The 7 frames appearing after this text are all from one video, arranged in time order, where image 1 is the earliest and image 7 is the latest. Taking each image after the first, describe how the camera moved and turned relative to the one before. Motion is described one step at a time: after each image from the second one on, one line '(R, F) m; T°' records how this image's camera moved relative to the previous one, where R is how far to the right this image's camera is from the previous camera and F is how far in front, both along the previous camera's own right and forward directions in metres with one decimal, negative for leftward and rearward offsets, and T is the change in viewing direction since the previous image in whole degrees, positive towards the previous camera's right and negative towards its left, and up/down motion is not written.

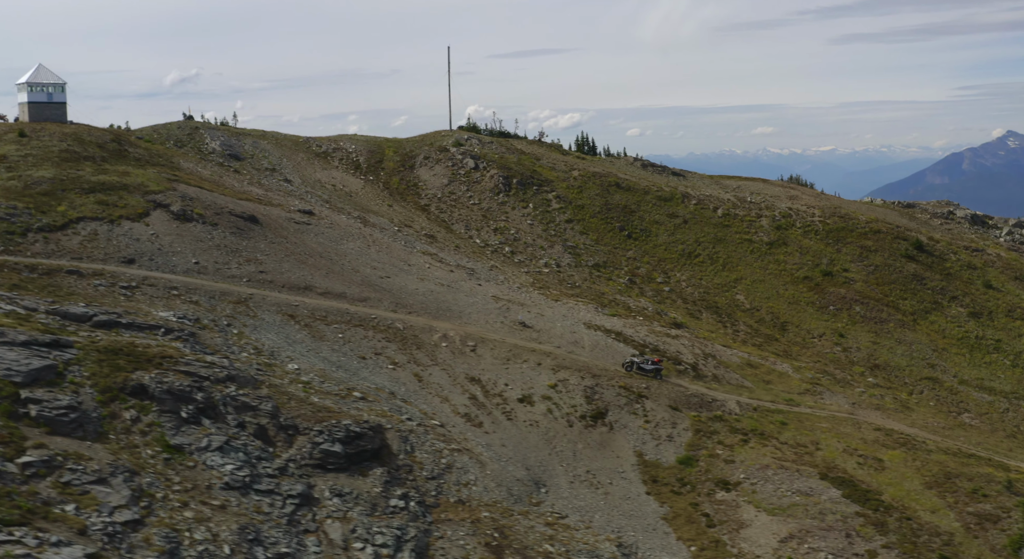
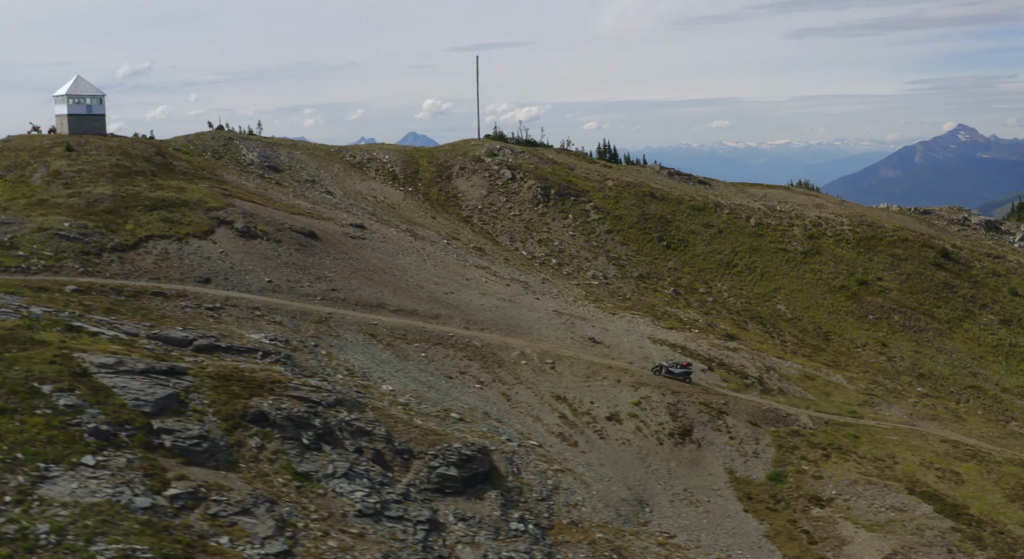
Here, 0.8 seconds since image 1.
(-6.1, -0.3) m; +1°
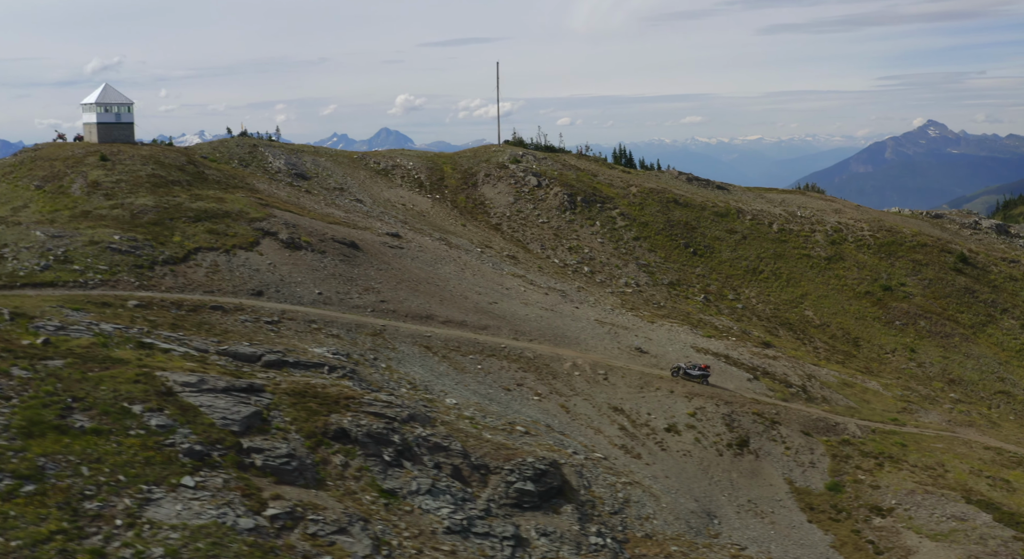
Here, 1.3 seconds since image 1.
(-4.0, -0.2) m; +1°
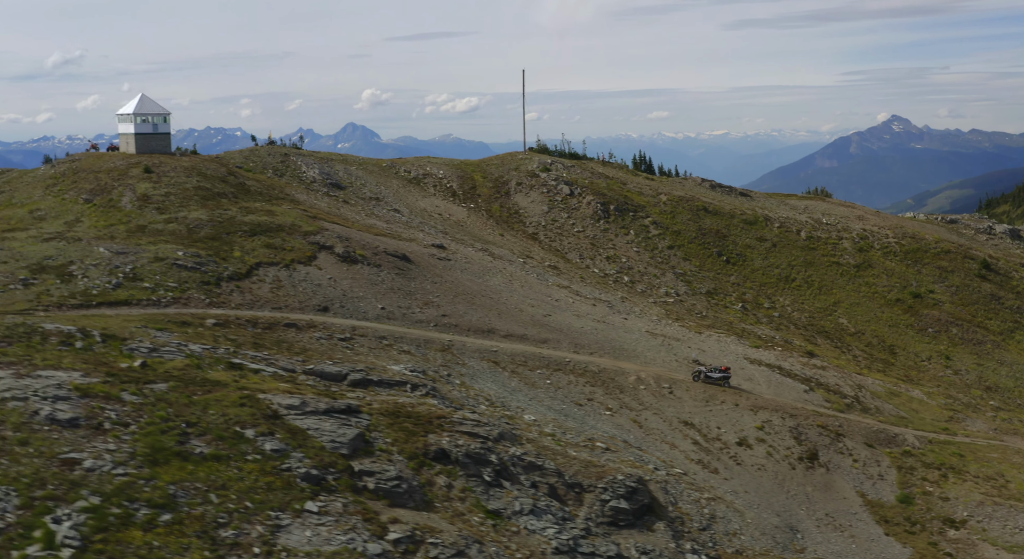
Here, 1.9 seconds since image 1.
(-5.0, -0.2) m; +1°
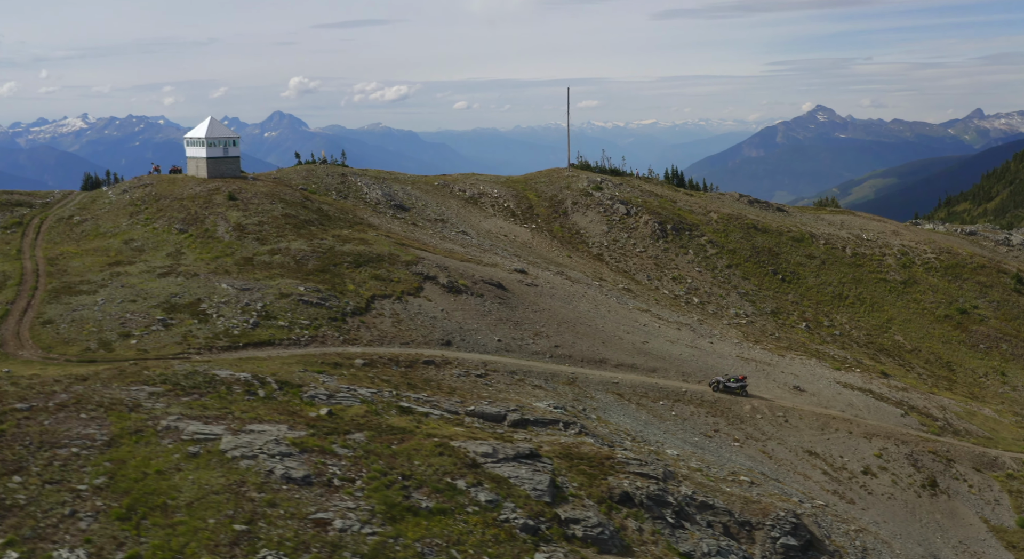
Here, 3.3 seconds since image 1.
(-9.6, -0.6) m; +2°
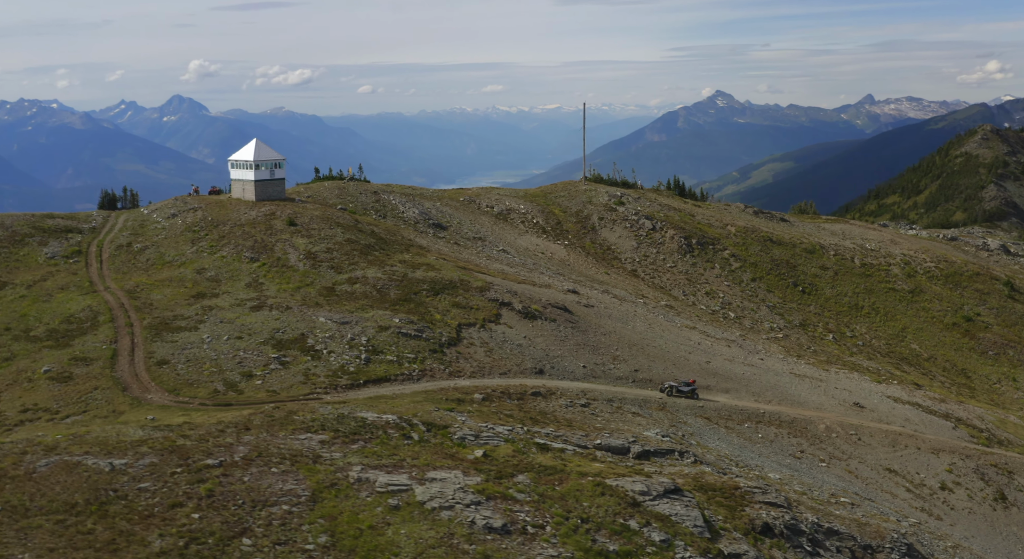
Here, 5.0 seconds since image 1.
(-9.4, -1.0) m; +4°
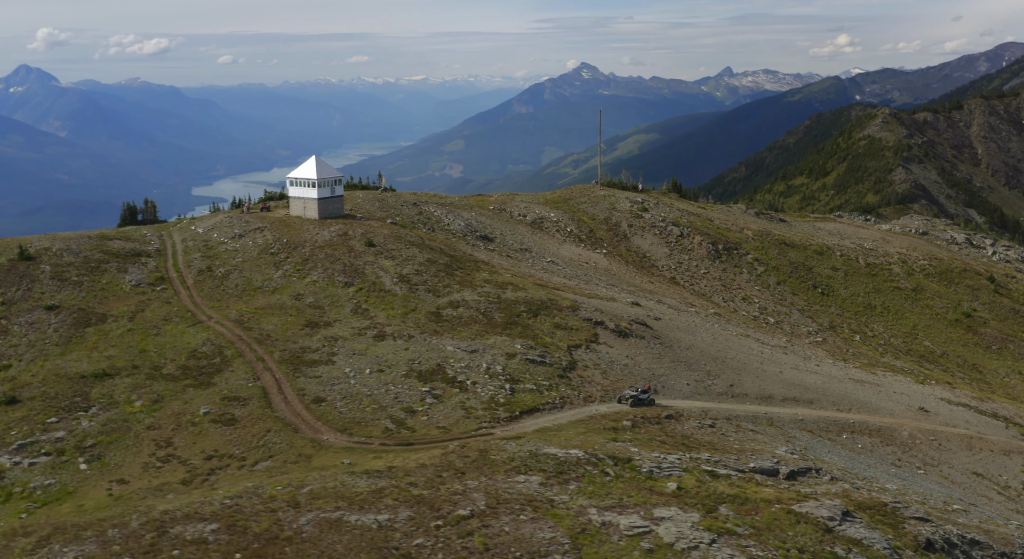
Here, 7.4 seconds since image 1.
(-12.8, -0.5) m; +6°
